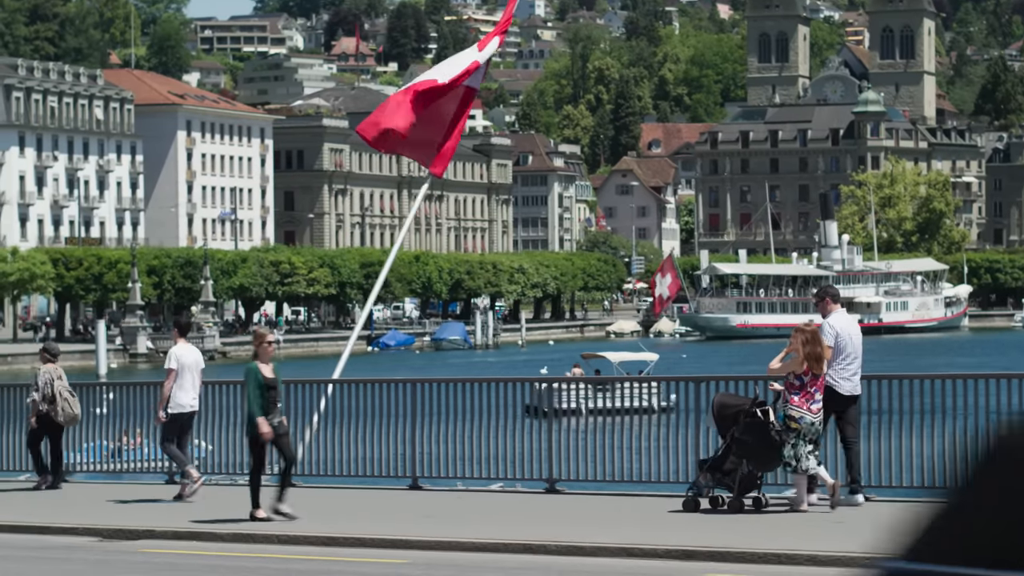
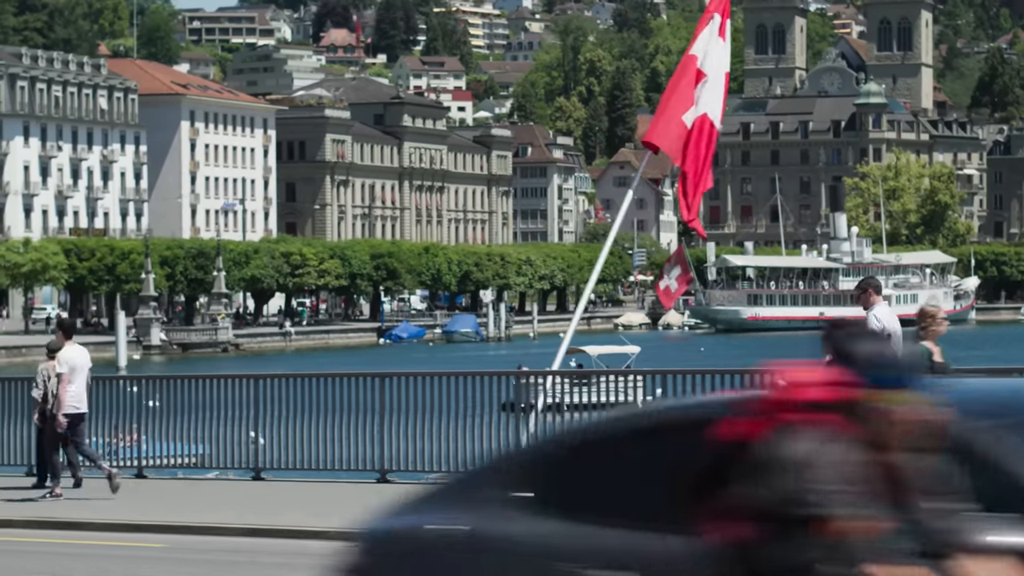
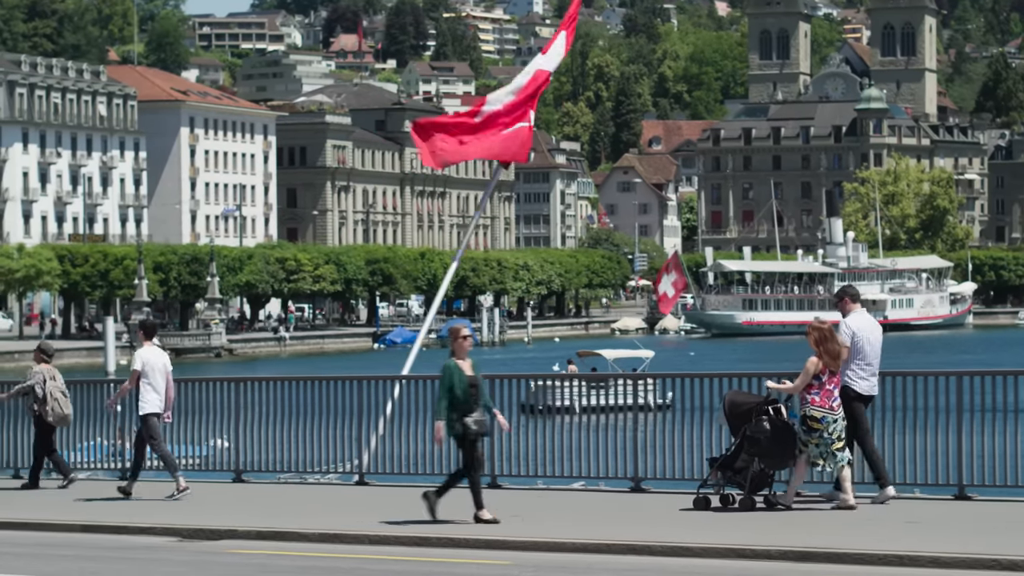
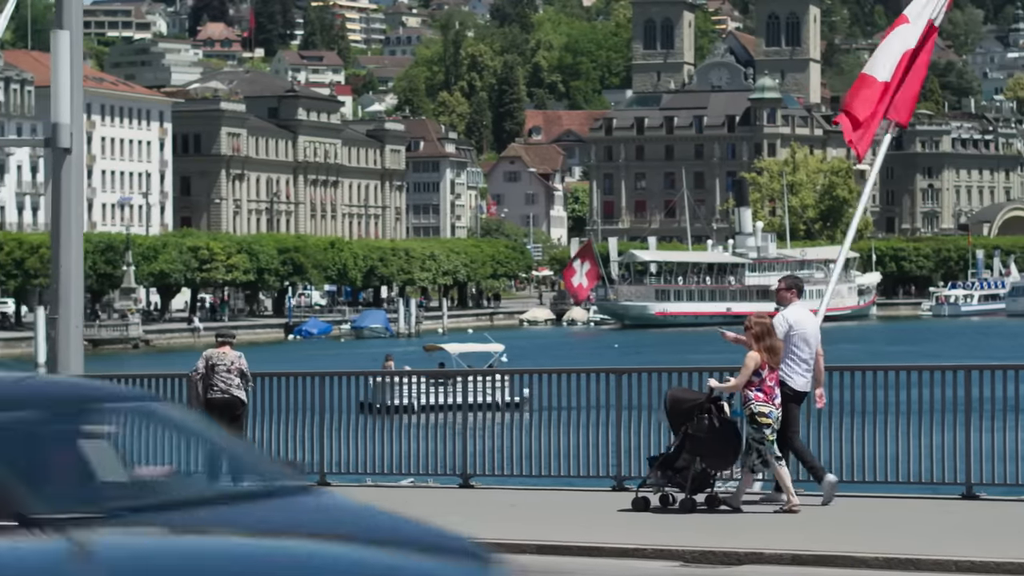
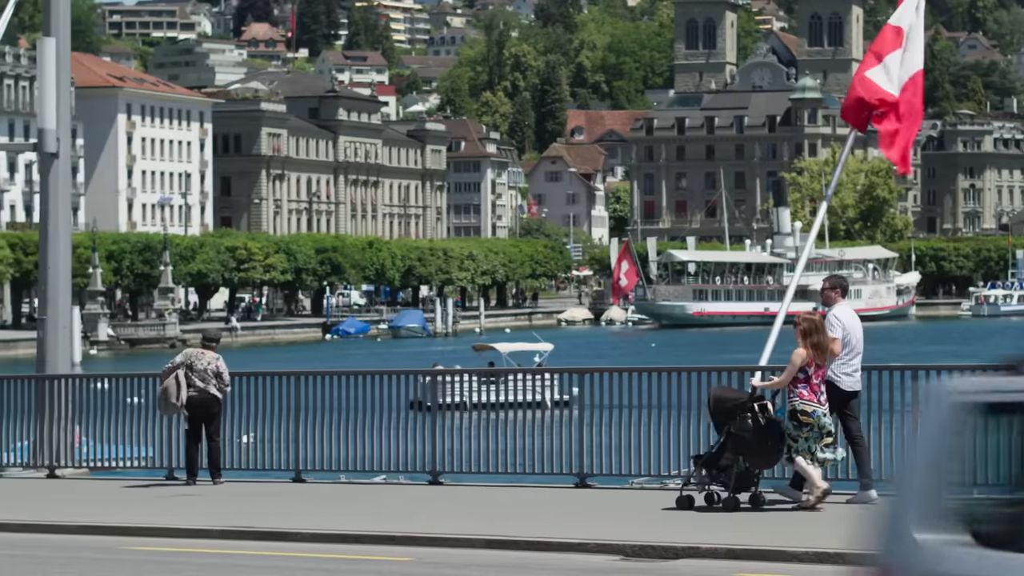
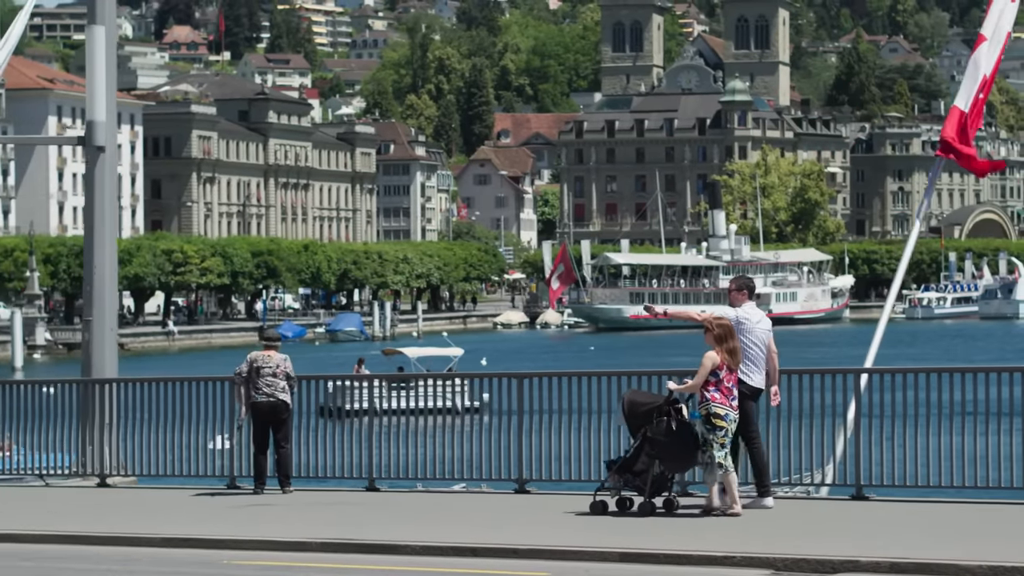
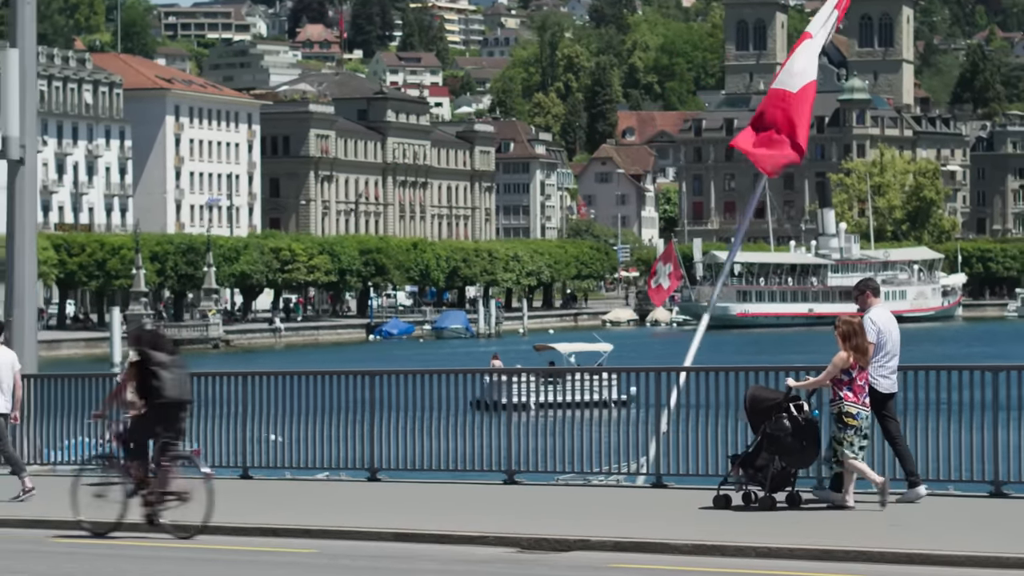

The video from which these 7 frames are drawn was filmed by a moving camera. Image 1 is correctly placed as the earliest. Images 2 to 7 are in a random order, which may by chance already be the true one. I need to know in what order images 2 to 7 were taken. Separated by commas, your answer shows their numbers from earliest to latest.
3, 2, 7, 5, 4, 6
